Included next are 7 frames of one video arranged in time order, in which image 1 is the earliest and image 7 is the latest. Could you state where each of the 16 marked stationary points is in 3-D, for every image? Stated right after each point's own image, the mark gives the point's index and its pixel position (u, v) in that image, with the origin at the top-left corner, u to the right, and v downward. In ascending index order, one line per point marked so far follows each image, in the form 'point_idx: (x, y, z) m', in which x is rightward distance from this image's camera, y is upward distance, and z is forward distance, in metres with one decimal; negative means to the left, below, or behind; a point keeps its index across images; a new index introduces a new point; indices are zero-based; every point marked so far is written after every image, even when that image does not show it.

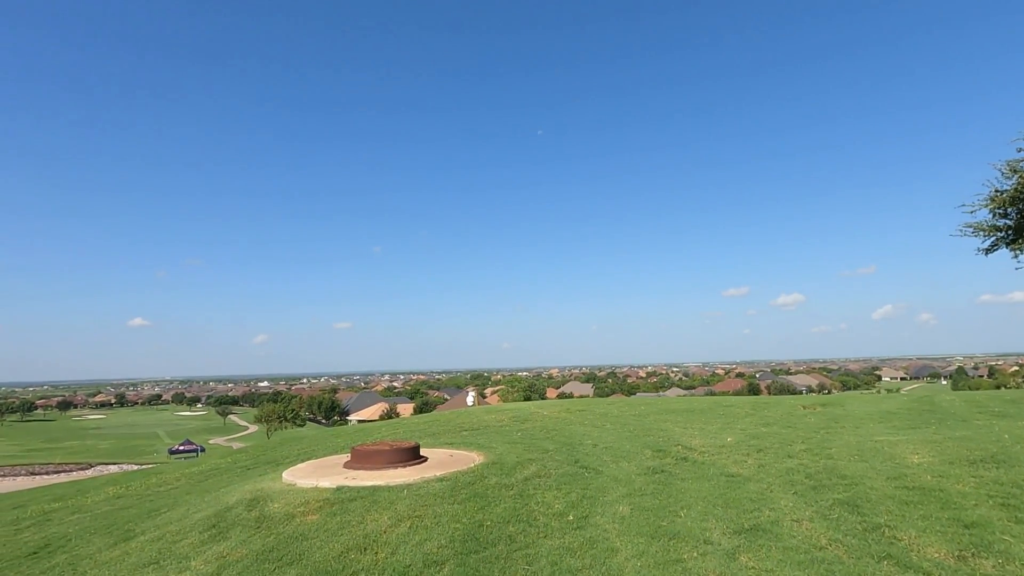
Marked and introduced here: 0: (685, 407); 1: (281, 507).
0: (+6.4, -4.4, +19.7) m
1: (-3.6, -3.4, +8.4) m
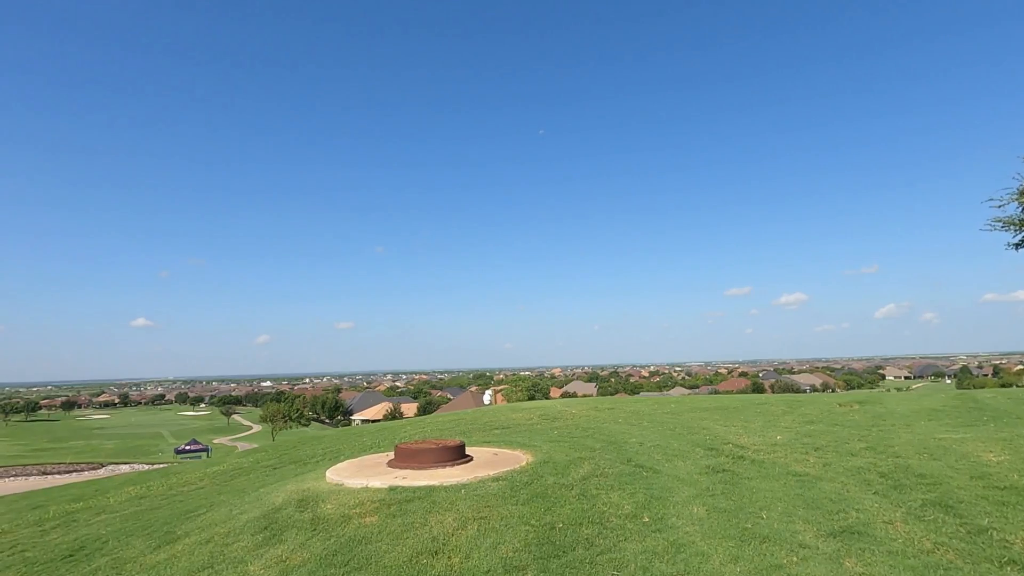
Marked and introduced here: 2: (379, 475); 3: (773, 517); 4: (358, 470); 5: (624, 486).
0: (+7.4, -4.2, +19.3) m
1: (-2.6, -3.3, +8.0) m
2: (-2.4, -3.3, +9.6) m
3: (+3.5, -3.1, +7.2) m
4: (-2.9, -3.4, +10.1) m
5: (+1.9, -3.3, +8.8) m
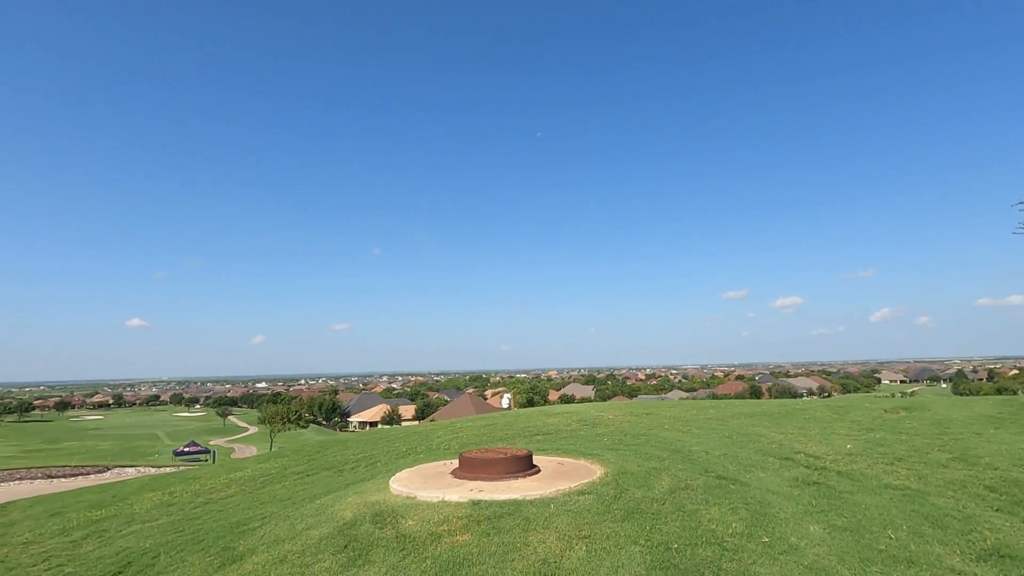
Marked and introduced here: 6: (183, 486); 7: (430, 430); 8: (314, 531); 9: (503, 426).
0: (+8.7, -4.3, +18.8) m
1: (-1.3, -3.3, +7.4) m
2: (-1.1, -3.3, +9.0) m
3: (+4.9, -3.1, +6.7) m
4: (-1.5, -3.4, +9.5) m
5: (+3.2, -3.3, +8.3) m
6: (-12.1, -7.3, +19.8) m
7: (-3.0, -5.3, +19.9) m
8: (-3.0, -3.6, +8.0) m
9: (-0.3, -4.9, +18.8) m
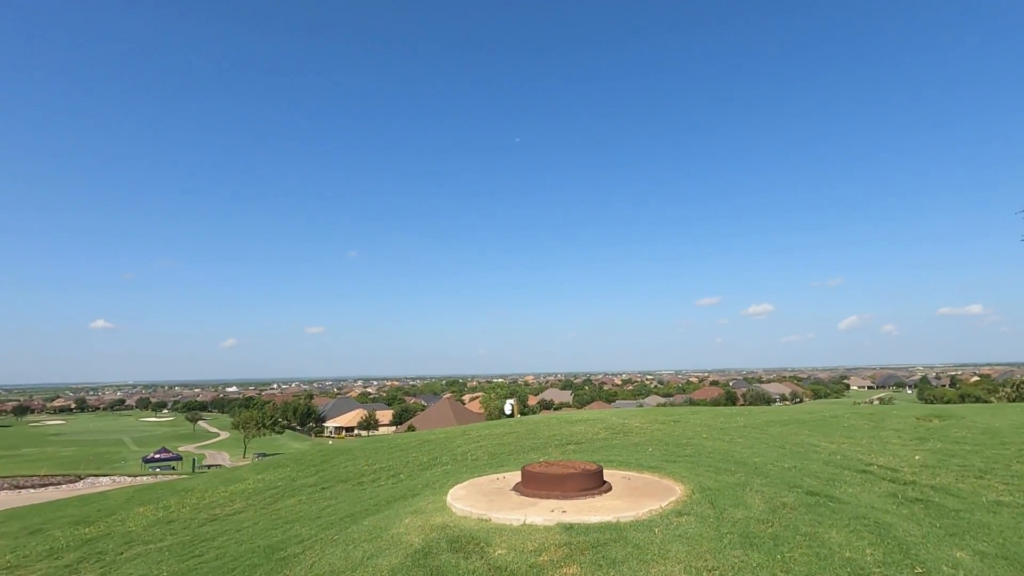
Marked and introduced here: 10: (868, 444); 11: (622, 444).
0: (+9.4, -4.4, +18.2) m
1: (0.0, -3.2, +6.4) m
2: (+0.1, -3.3, +8.1) m
3: (+6.1, -3.1, +6.0) m
4: (-0.4, -3.4, +8.6) m
5: (+4.4, -3.2, +7.5) m
6: (-11.4, -7.2, +18.3) m
7: (-2.3, -5.3, +18.8) m
8: (-1.8, -3.5, +7.0) m
9: (+0.4, -4.9, +17.8) m
10: (+8.9, -3.9, +13.5) m
11: (+3.1, -4.3, +14.9) m
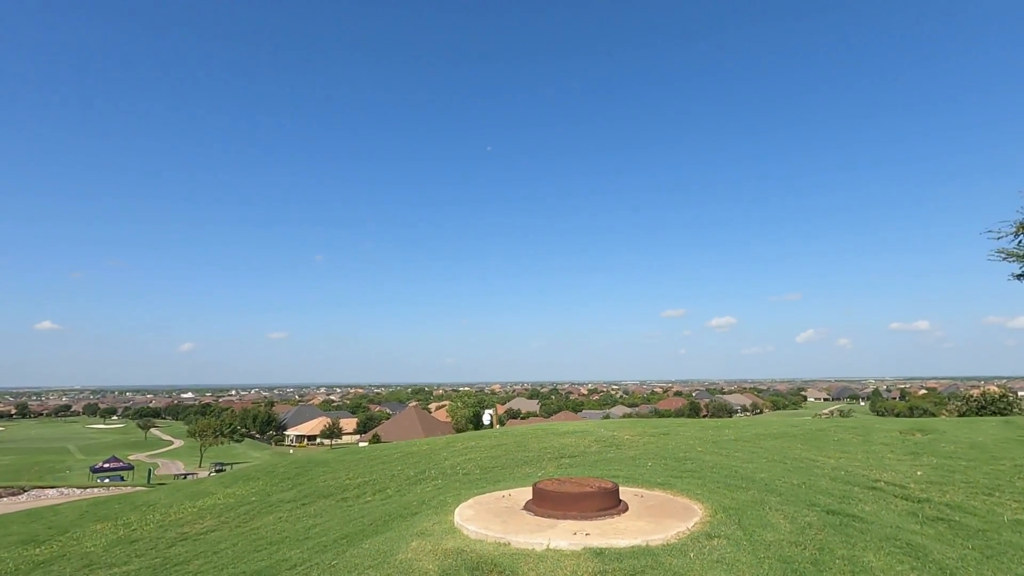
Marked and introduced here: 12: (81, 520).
0: (+9.0, -4.9, +18.2) m
1: (+0.3, -3.2, +5.9) m
2: (+0.4, -3.4, +7.5) m
3: (+6.5, -3.3, +5.8) m
4: (-0.2, -3.5, +8.0) m
5: (+4.7, -3.4, +7.2) m
6: (-11.8, -7.2, +17.0) m
7: (-2.7, -5.5, +18.1) m
8: (-1.5, -3.6, +6.4) m
9: (+0.1, -5.1, +17.3) m
10: (+8.8, -4.2, +13.4) m
11: (+2.9, -4.6, +14.5) m
12: (-14.9, -8.0, +18.7) m
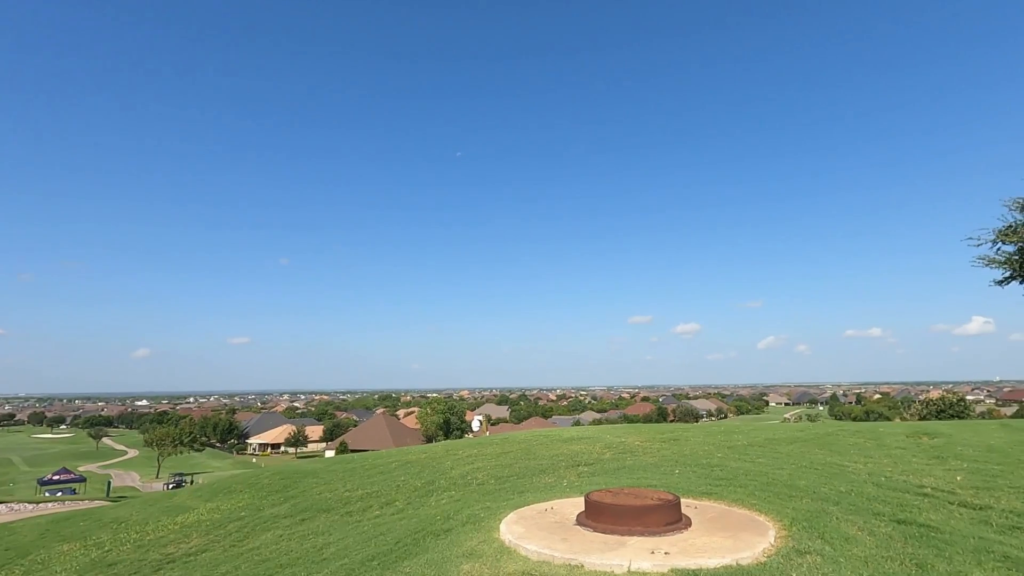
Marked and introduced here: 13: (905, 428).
0: (+9.2, -4.9, +17.8) m
1: (+1.2, -3.1, +5.1) m
2: (+1.2, -3.2, +6.8) m
3: (+7.4, -3.2, +5.4) m
4: (+0.6, -3.4, +7.2) m
5: (+5.5, -3.3, +6.7) m
6: (-11.5, -7.1, +15.5) m
7: (-2.5, -5.5, +17.1) m
8: (-0.6, -3.4, +5.5) m
9: (+0.3, -5.1, +16.5) m
10: (+9.3, -4.3, +13.1) m
11: (+3.3, -4.6, +13.9) m
12: (-14.7, -7.9, +16.9) m
13: (+13.8, -4.9, +18.8) m
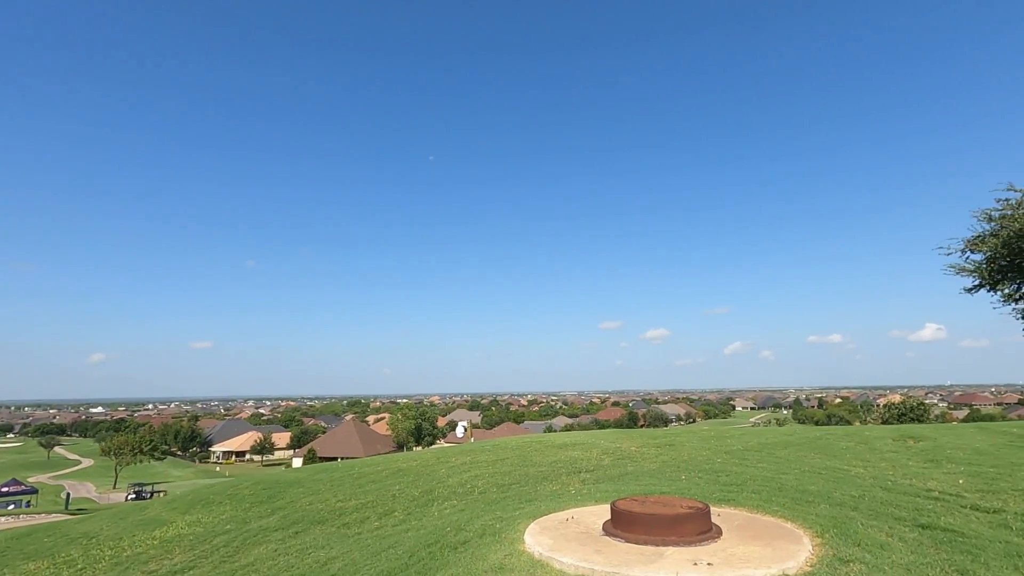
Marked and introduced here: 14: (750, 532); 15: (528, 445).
0: (+9.0, -5.1, +18.0) m
1: (+1.7, -3.1, +4.9) m
2: (+1.6, -3.3, +6.5) m
3: (+7.9, -3.2, +5.5) m
4: (+1.0, -3.4, +6.9) m
5: (+5.9, -3.4, +6.6) m
6: (-11.6, -7.1, +14.5) m
7: (-2.6, -5.6, +16.6) m
8: (-0.1, -3.4, +5.1) m
9: (+0.2, -5.2, +16.1) m
10: (+9.3, -4.4, +13.3) m
11: (+3.3, -4.7, +13.7) m
12: (-14.9, -7.9, +15.8) m
13: (+13.6, -5.1, +19.2) m
14: (+3.3, -3.4, +7.5) m
15: (+0.6, -5.5, +19.2) m
